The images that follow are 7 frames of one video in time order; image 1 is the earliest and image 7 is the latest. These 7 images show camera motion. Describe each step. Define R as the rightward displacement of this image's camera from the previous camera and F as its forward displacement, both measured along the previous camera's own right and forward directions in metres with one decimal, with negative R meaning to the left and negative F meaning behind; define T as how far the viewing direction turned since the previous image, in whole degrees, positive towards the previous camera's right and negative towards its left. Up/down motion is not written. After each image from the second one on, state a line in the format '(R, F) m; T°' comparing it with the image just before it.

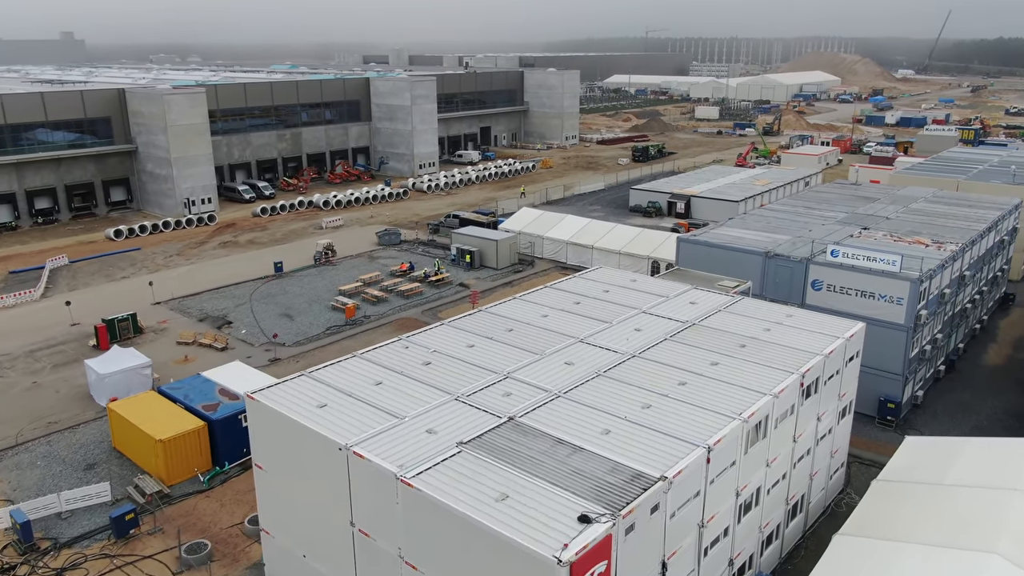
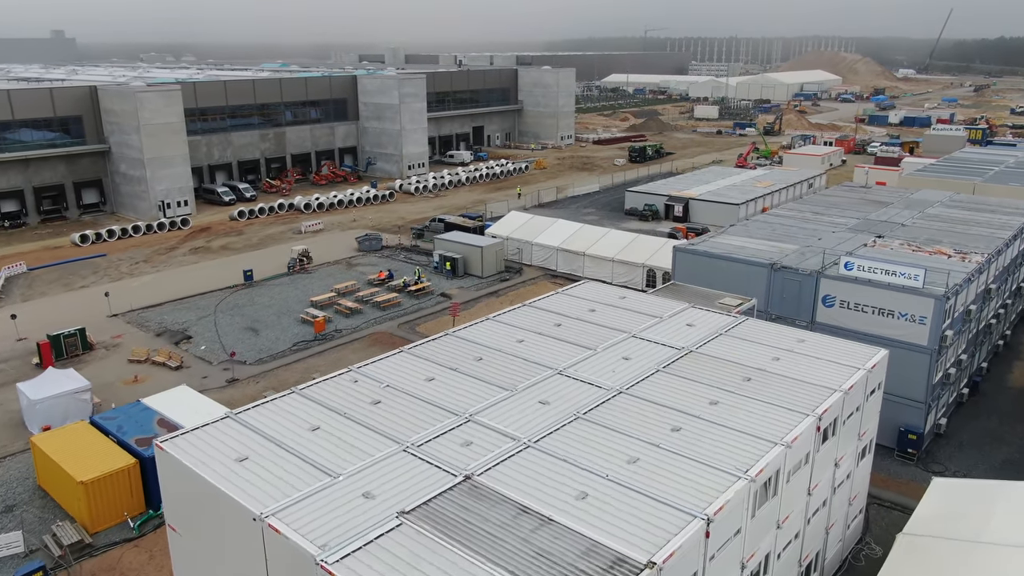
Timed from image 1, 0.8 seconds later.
(+0.6, +2.4) m; 0°
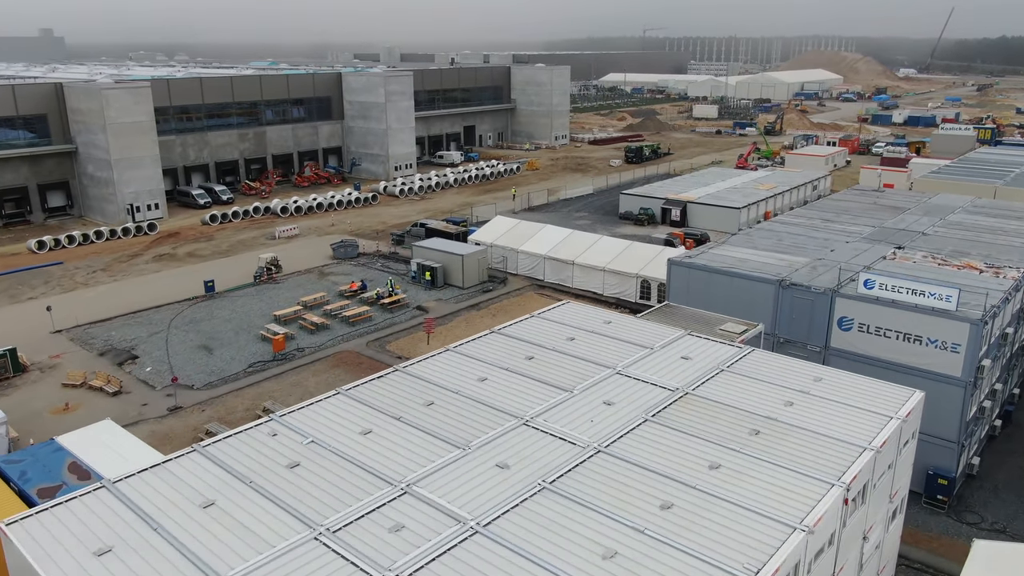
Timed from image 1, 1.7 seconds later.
(+0.6, +2.7) m; 0°
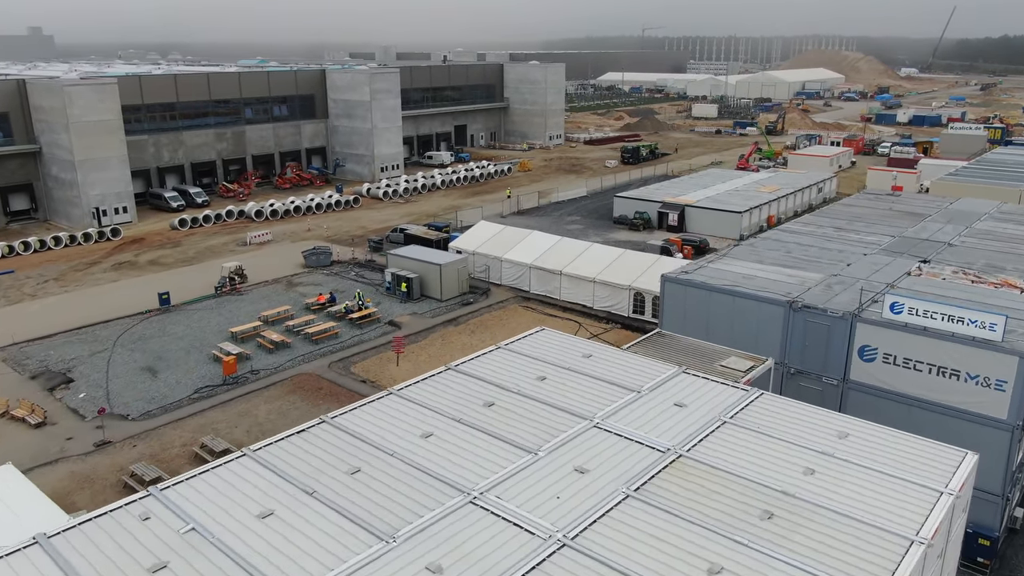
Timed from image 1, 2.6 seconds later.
(+0.6, +2.7) m; 0°
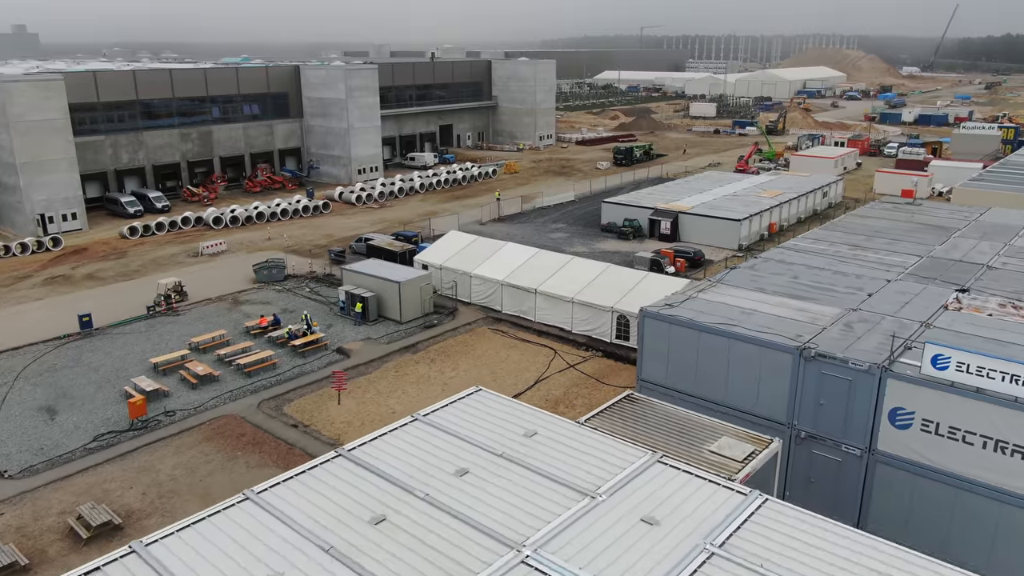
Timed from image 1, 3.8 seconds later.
(+1.0, +3.6) m; 0°
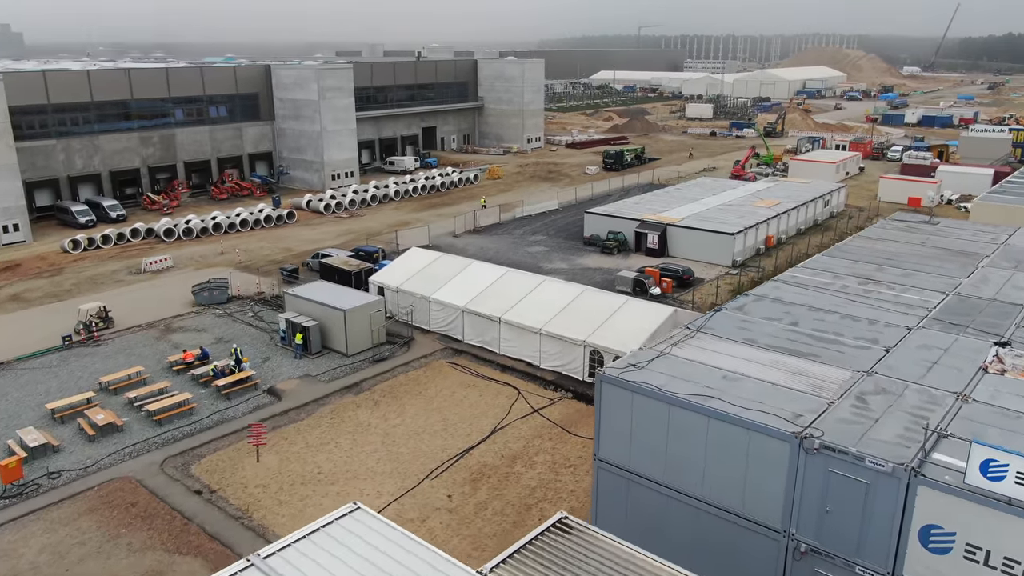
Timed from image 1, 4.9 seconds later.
(+1.1, +3.2) m; 0°
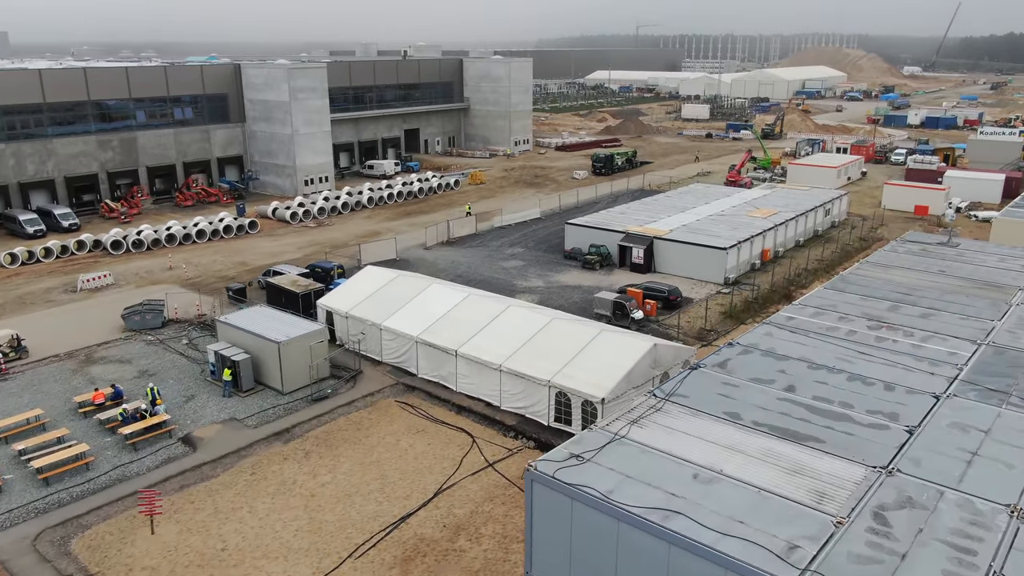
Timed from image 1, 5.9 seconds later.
(+1.0, +3.0) m; 0°
